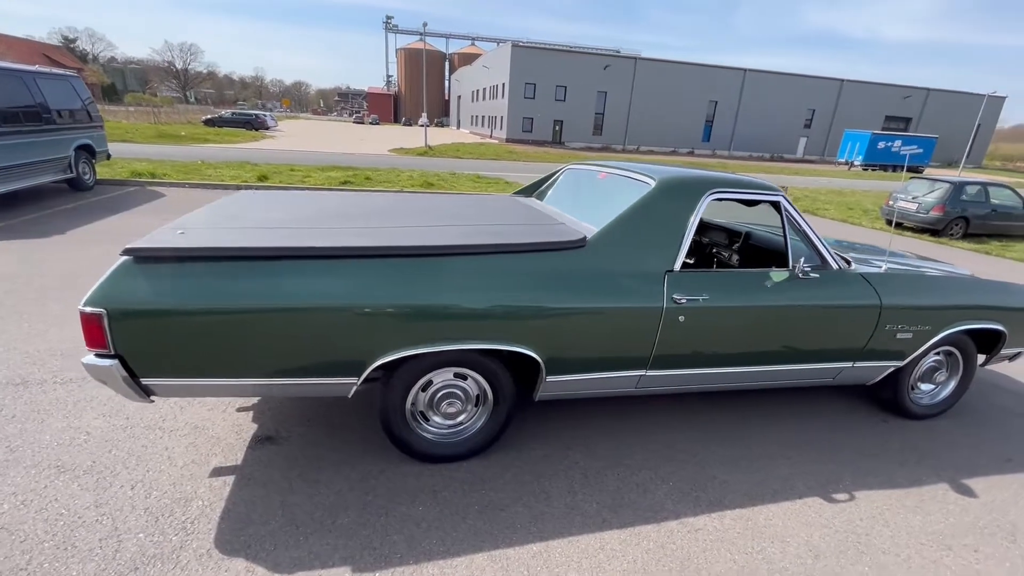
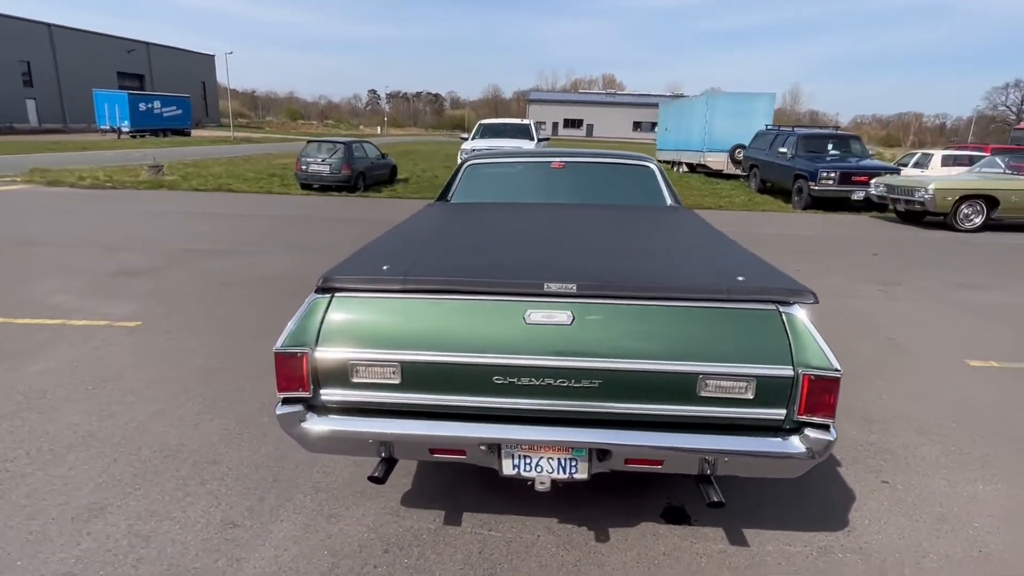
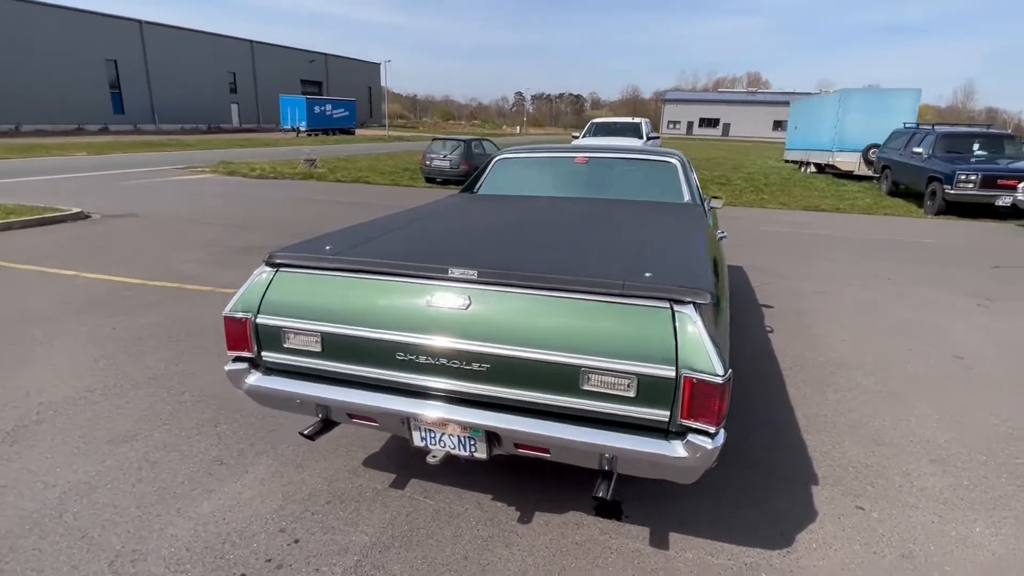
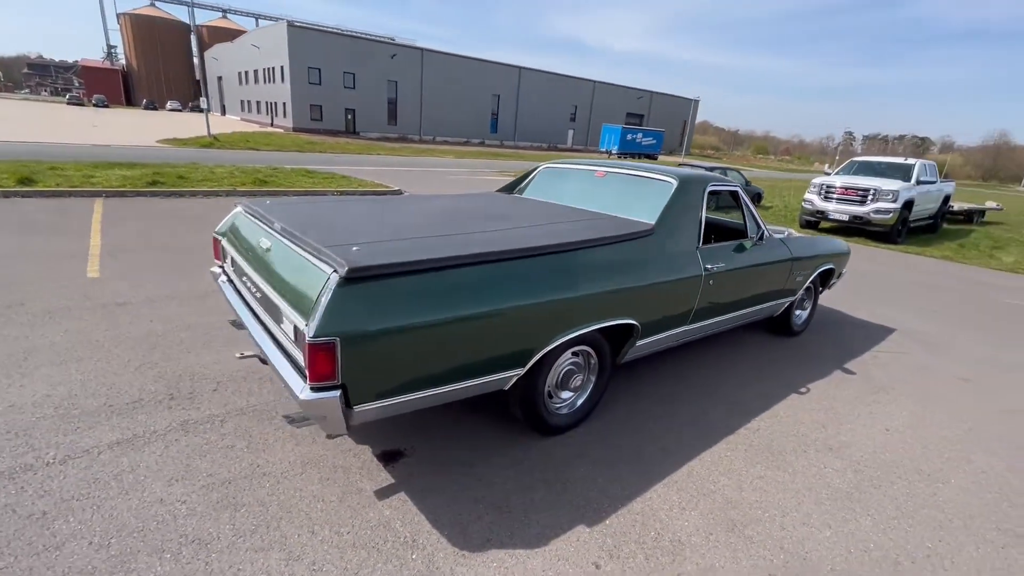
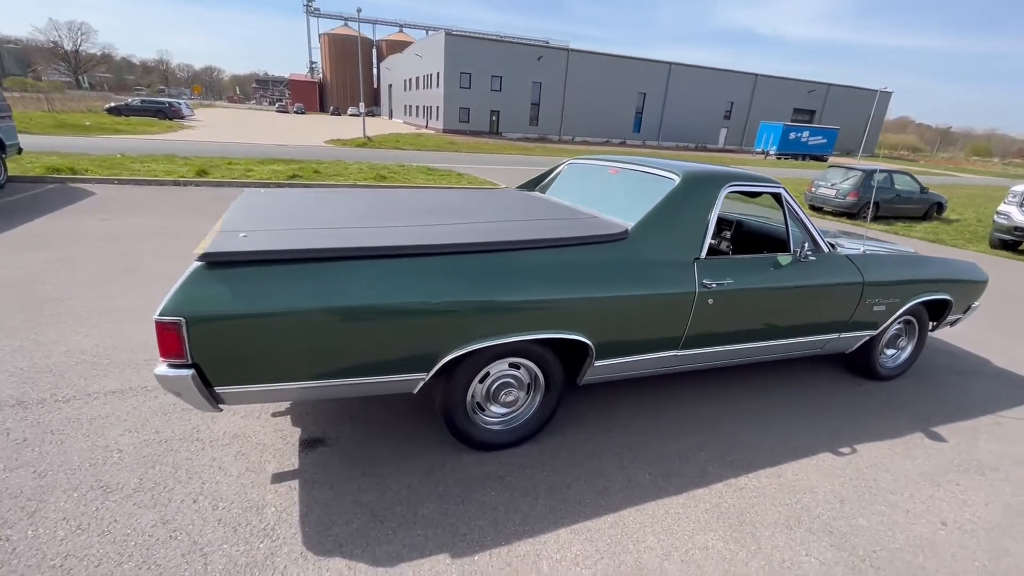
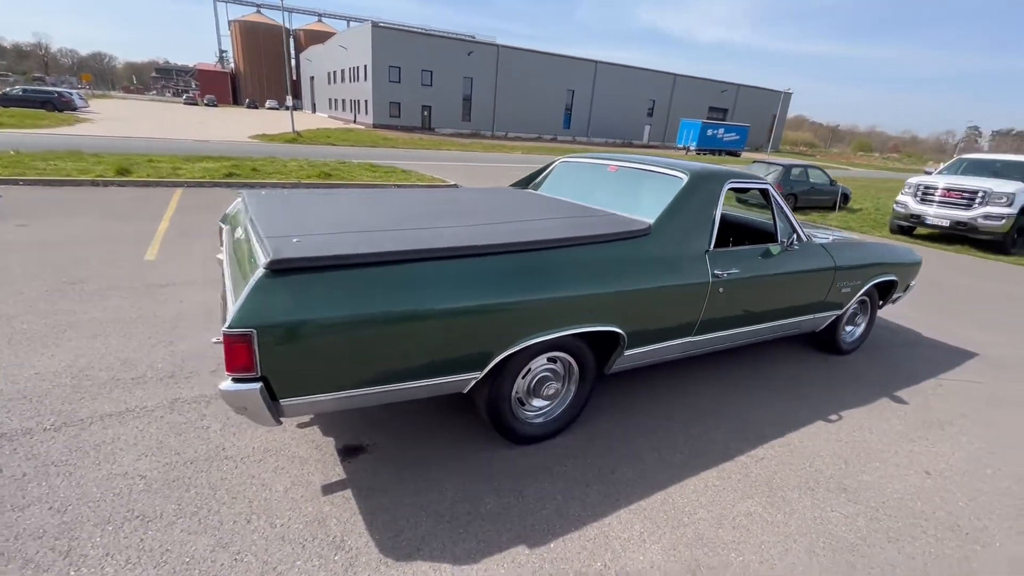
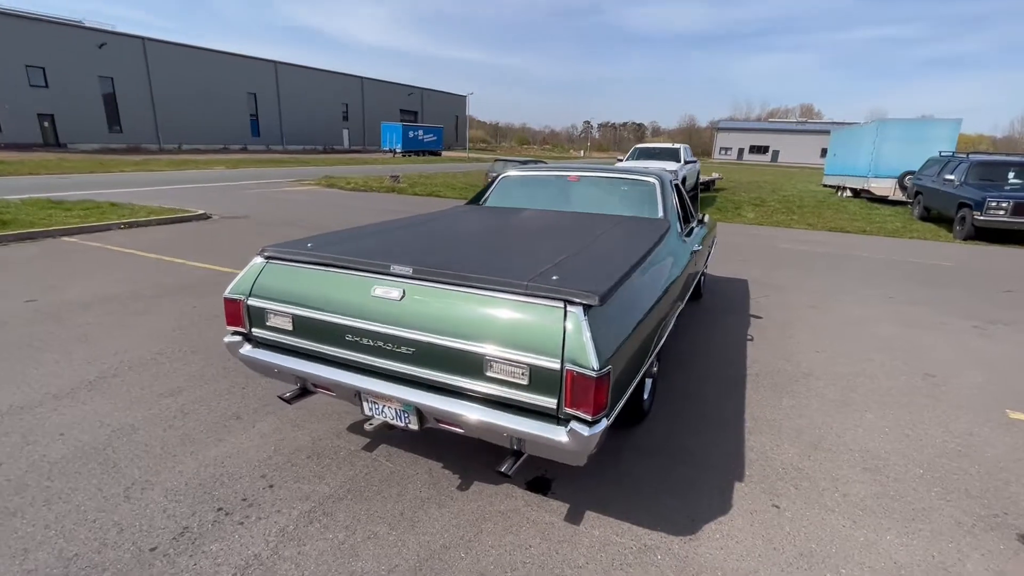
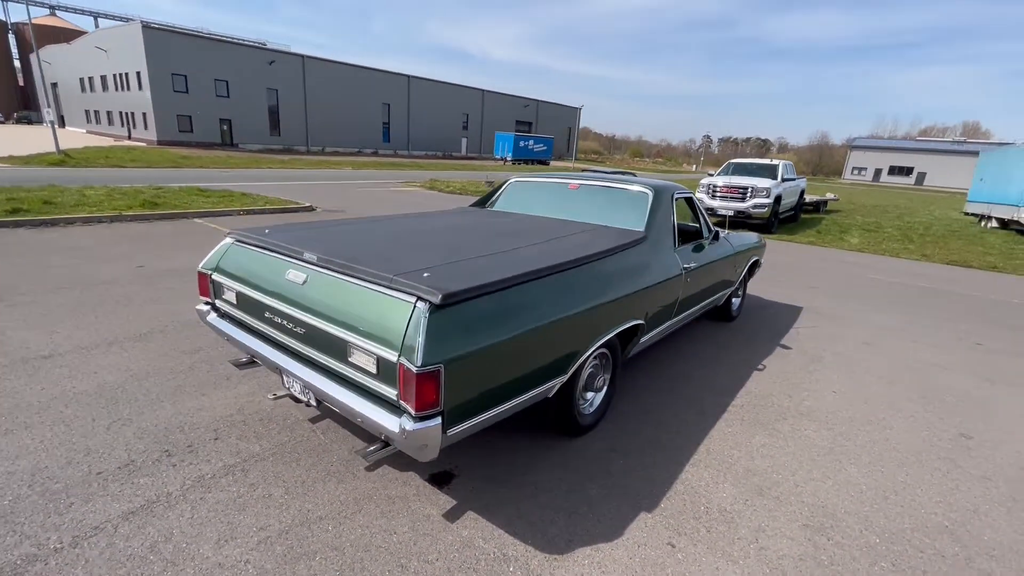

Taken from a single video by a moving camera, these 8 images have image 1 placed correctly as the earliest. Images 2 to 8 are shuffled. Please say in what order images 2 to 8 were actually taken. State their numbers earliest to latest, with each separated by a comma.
5, 6, 4, 8, 7, 3, 2
